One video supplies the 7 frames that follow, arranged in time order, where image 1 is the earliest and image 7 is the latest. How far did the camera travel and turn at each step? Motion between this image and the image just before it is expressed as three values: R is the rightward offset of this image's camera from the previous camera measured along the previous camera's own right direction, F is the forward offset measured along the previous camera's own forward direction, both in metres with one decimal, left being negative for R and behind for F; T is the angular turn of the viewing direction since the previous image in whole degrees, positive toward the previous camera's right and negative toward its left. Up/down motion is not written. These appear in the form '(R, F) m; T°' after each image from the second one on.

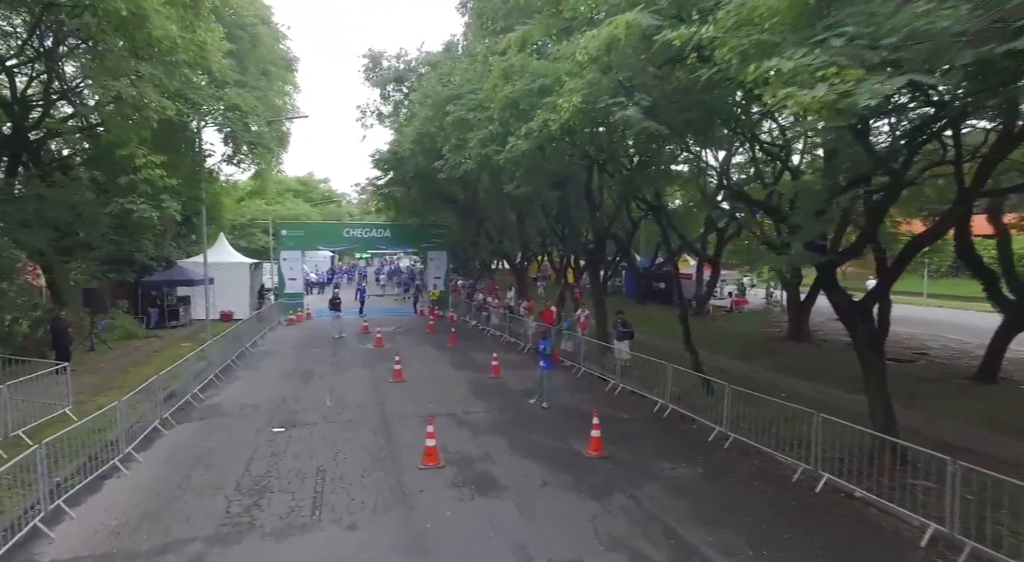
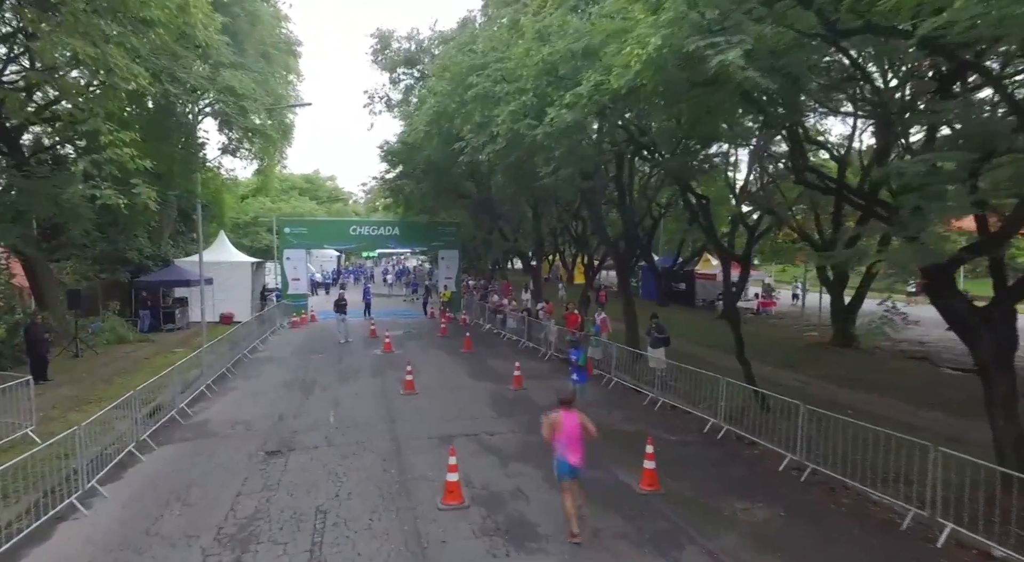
(-0.4, +1.5) m; -1°
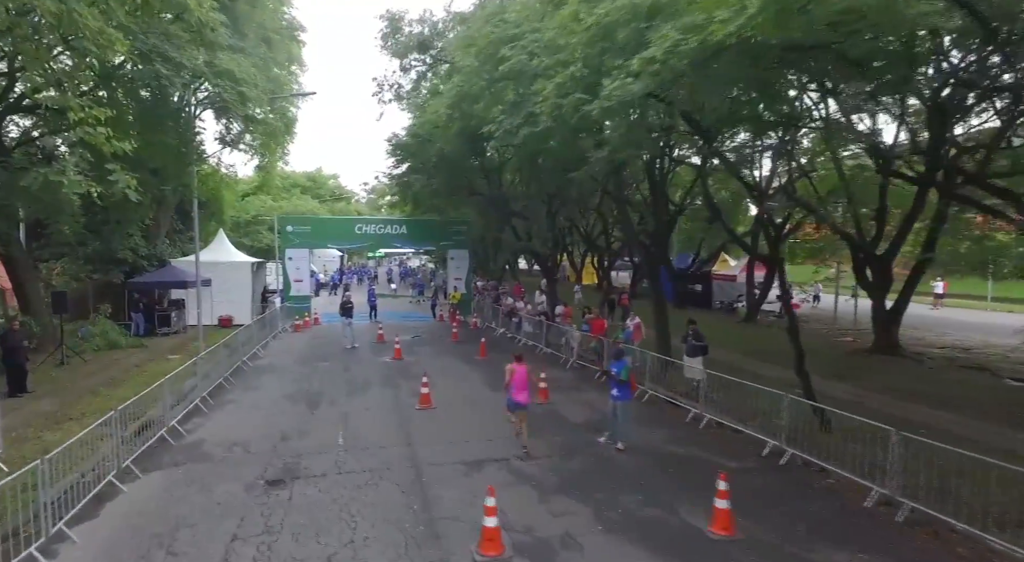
(-0.5, +1.2) m; 0°
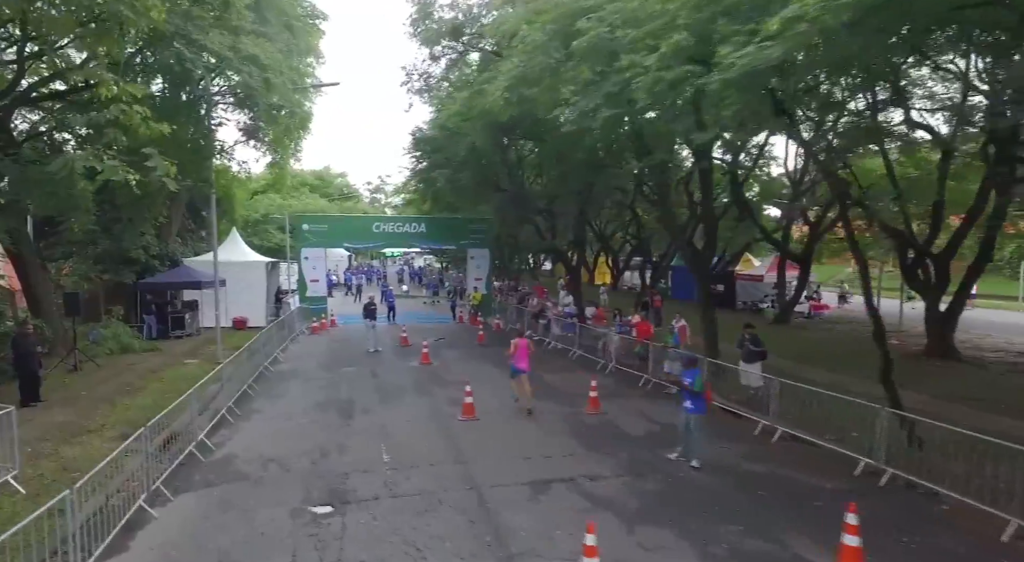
(-0.9, +0.8) m; 0°
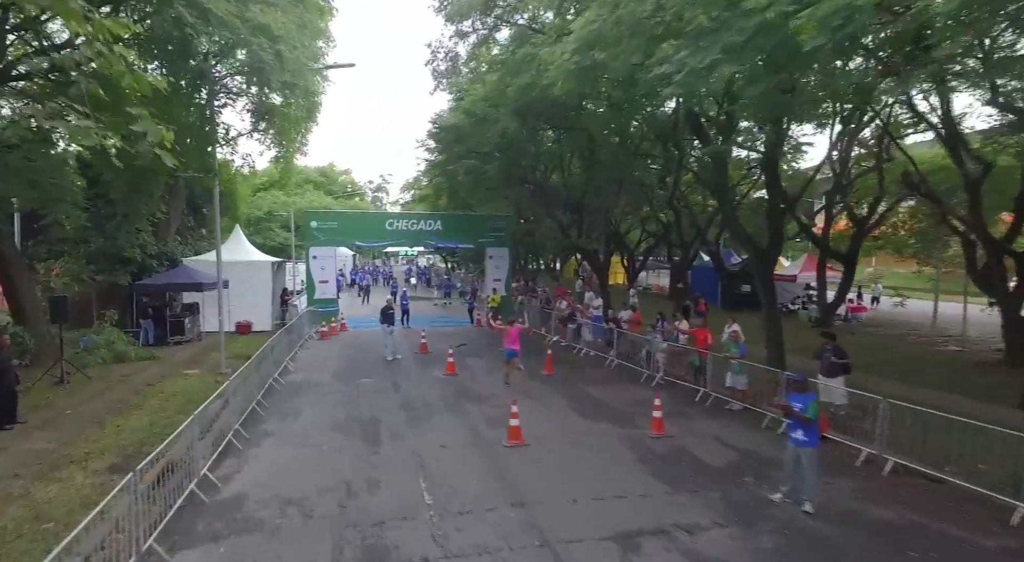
(-0.9, +1.5) m; 0°
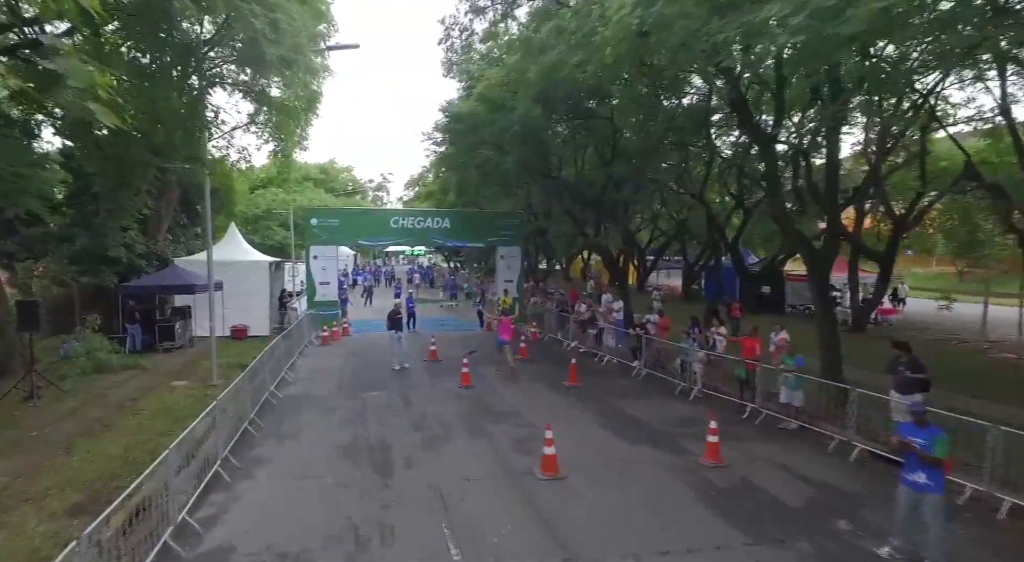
(-0.5, +1.3) m; 0°
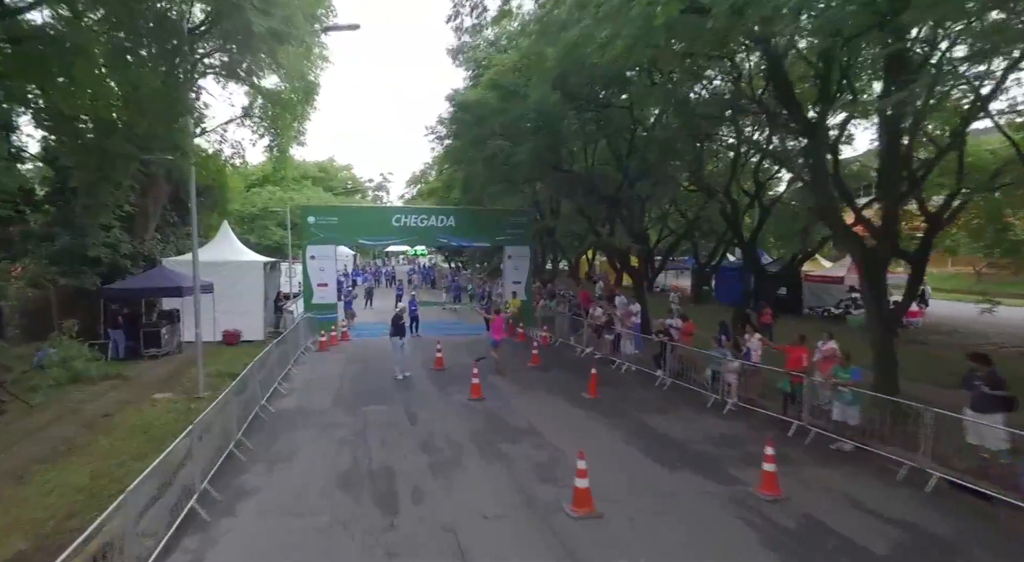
(-0.3, +1.1) m; 0°
